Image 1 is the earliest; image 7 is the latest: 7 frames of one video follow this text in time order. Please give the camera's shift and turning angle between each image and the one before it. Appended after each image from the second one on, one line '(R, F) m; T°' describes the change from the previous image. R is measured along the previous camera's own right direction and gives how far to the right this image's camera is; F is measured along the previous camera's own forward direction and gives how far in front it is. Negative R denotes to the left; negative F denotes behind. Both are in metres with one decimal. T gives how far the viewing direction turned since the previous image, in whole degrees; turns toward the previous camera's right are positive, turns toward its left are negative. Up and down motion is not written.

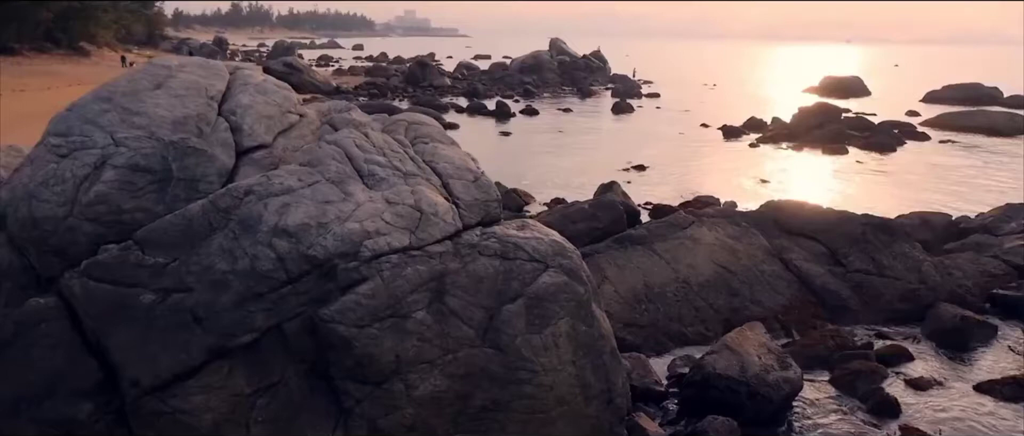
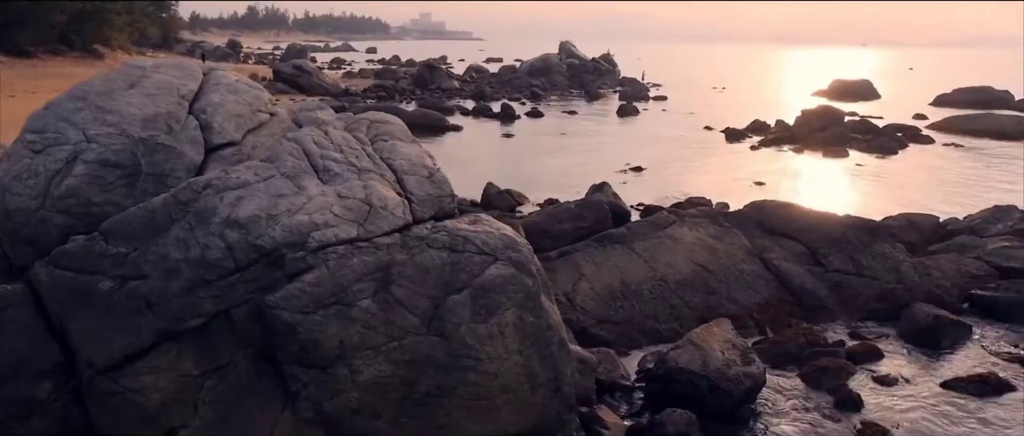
(+0.5, -0.2) m; -1°
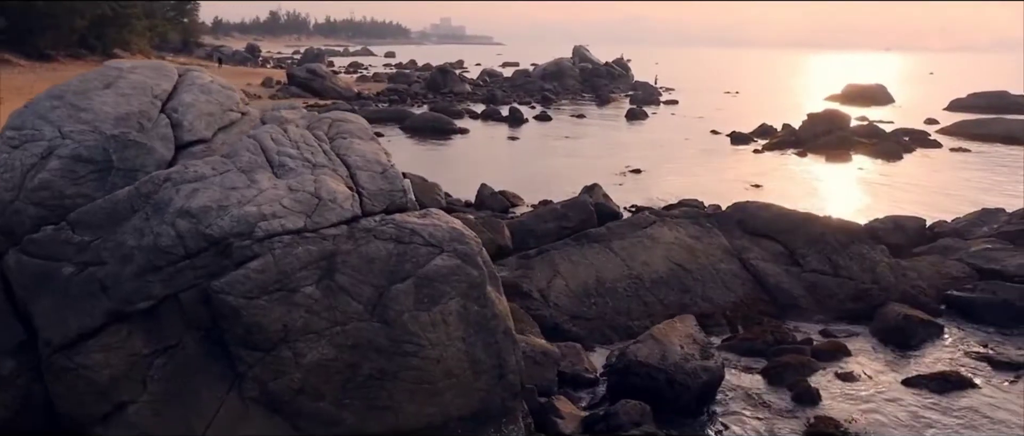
(+0.7, -0.3) m; -2°
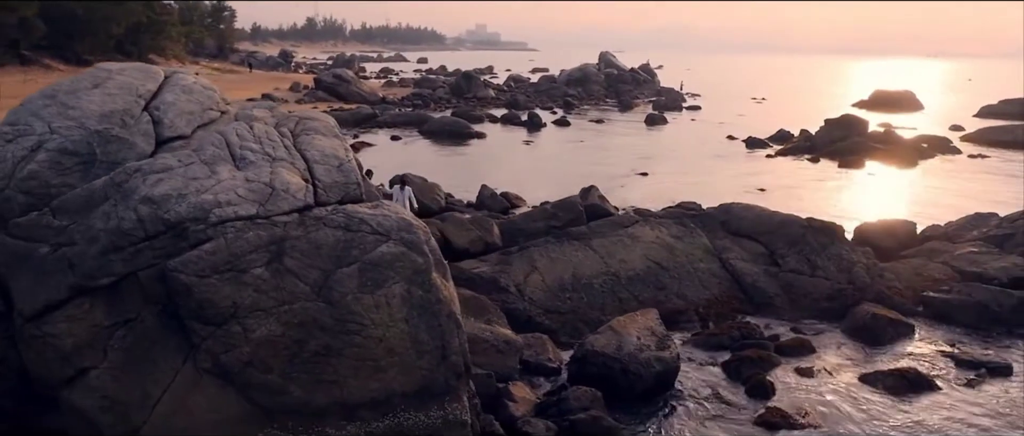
(+0.9, -0.5) m; -3°
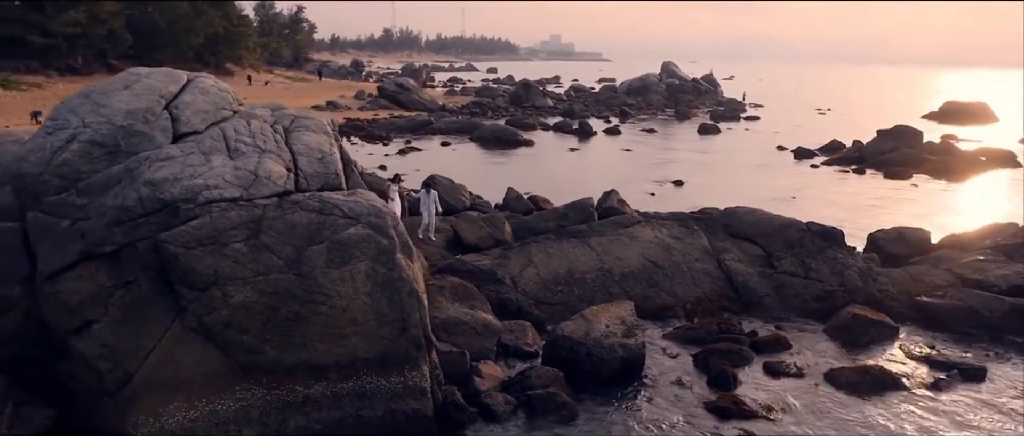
(+1.2, -0.8) m; -5°
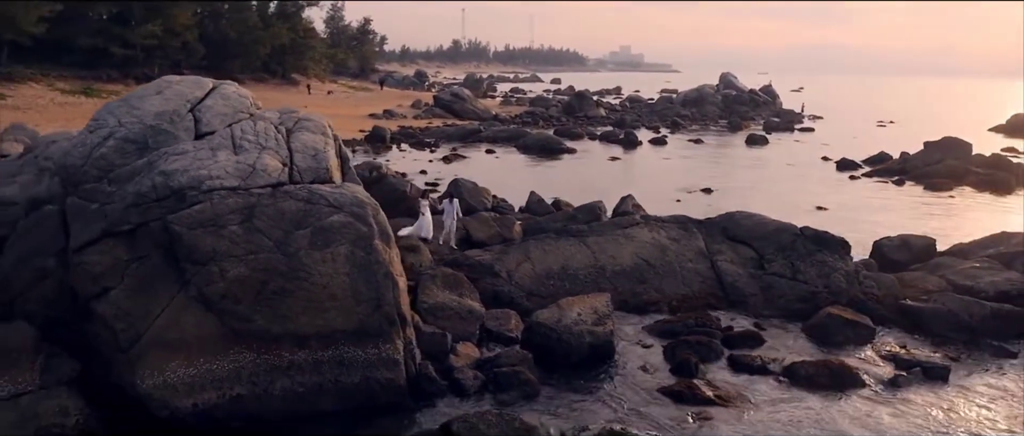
(+1.3, -0.9) m; -5°
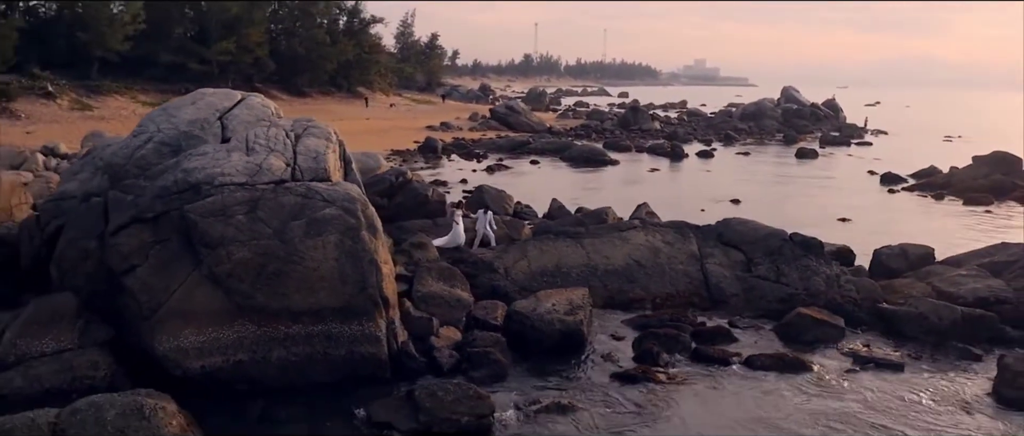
(+1.4, -1.1) m; -6°
